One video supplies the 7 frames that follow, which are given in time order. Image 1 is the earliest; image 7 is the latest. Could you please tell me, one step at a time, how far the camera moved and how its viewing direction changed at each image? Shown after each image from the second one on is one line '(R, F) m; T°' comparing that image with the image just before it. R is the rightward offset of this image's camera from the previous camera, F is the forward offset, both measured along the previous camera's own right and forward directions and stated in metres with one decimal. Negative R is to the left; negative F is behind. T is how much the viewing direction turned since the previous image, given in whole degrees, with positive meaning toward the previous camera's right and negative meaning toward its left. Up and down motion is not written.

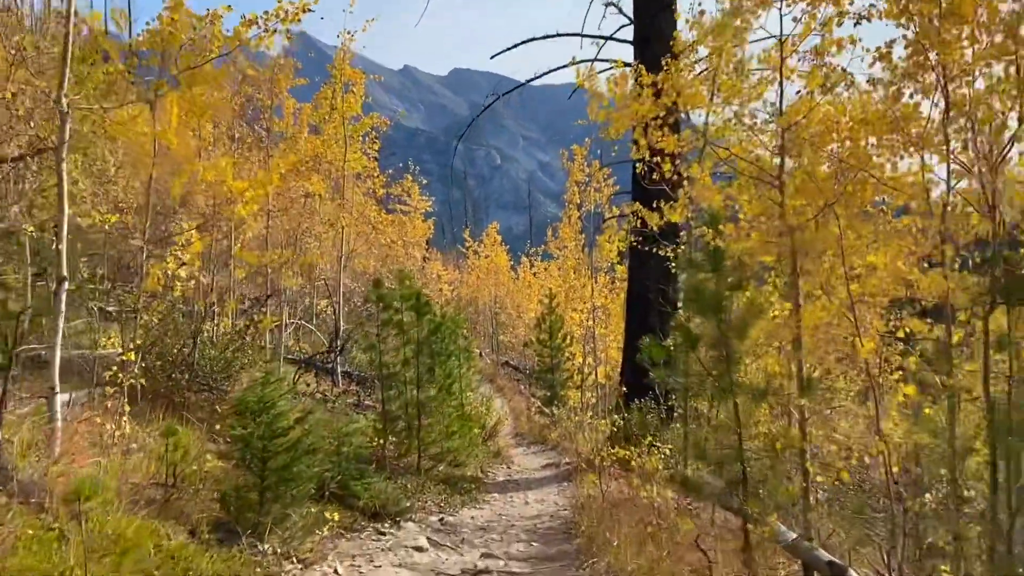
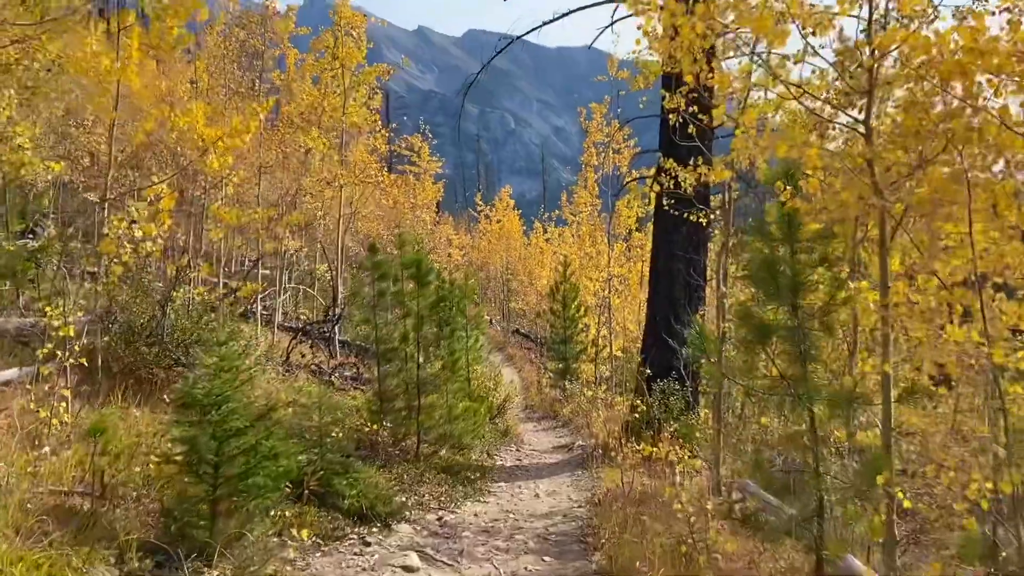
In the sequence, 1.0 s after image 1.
(0.0, +0.8) m; -1°
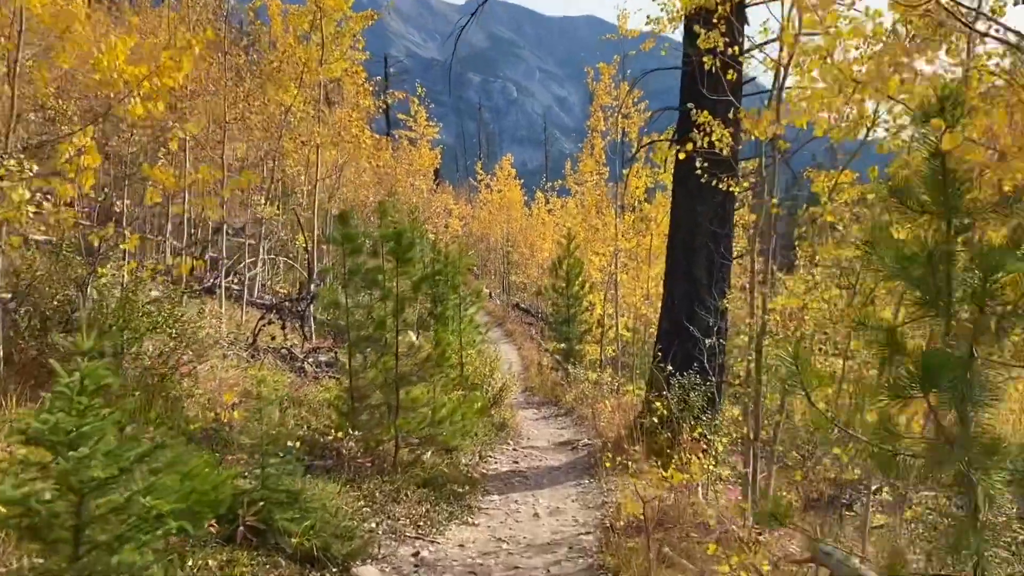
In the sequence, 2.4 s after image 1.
(0.0, +1.1) m; 0°
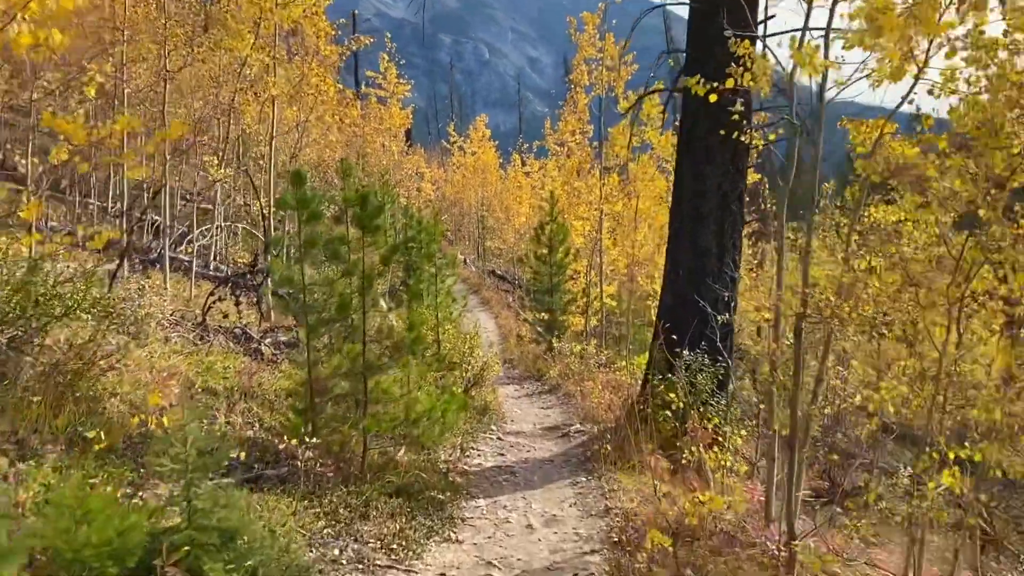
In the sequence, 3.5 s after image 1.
(-0.1, +0.9) m; +2°
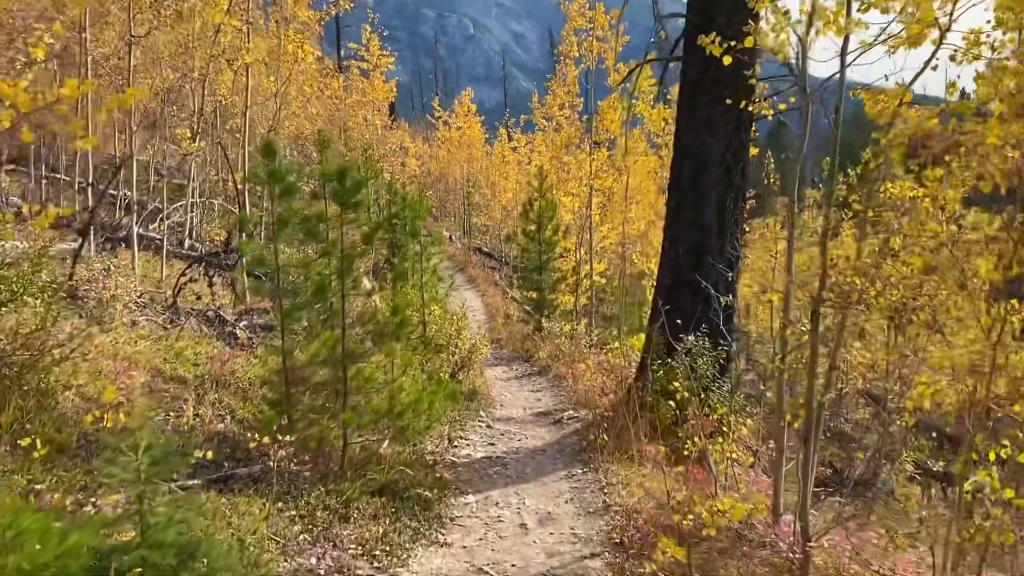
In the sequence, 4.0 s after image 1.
(0.0, +0.4) m; +1°
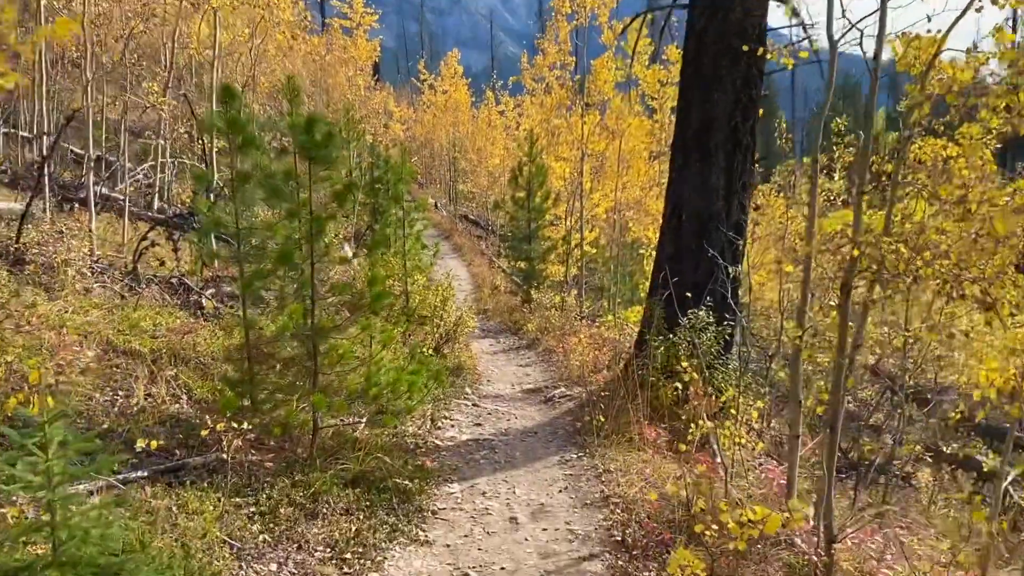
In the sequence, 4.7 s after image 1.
(0.0, +0.5) m; +1°
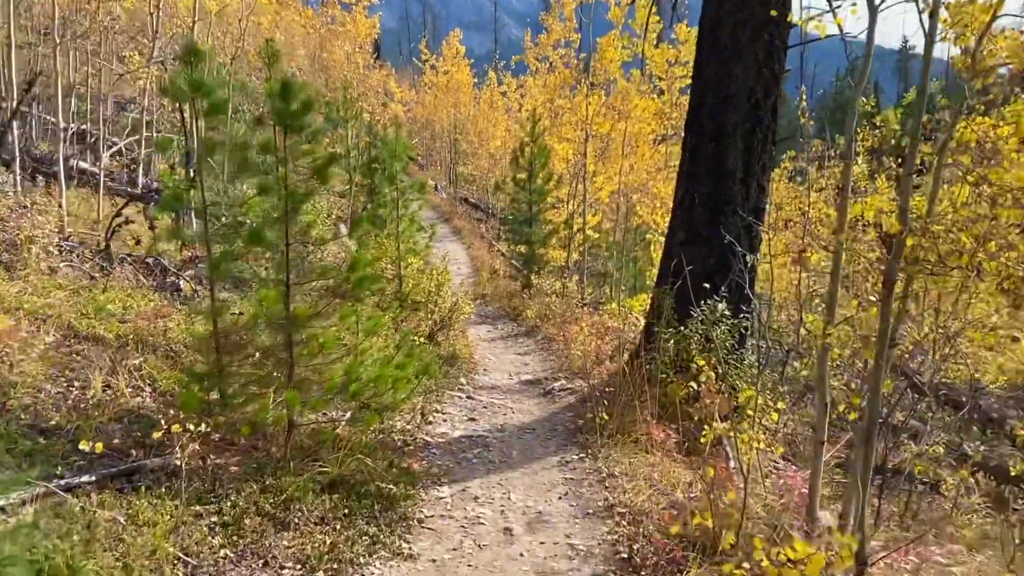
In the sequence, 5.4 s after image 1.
(0.0, +0.4) m; 0°
